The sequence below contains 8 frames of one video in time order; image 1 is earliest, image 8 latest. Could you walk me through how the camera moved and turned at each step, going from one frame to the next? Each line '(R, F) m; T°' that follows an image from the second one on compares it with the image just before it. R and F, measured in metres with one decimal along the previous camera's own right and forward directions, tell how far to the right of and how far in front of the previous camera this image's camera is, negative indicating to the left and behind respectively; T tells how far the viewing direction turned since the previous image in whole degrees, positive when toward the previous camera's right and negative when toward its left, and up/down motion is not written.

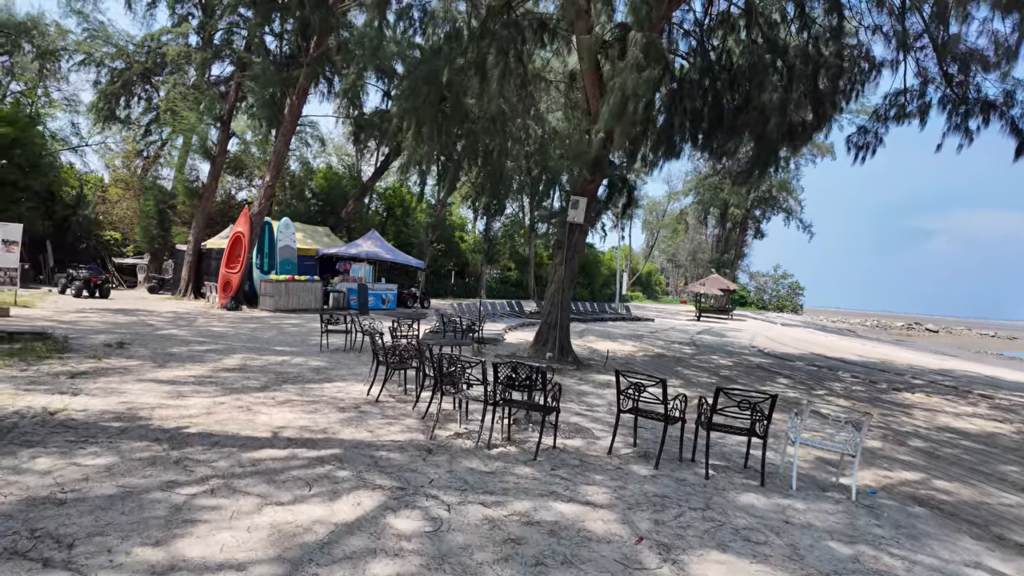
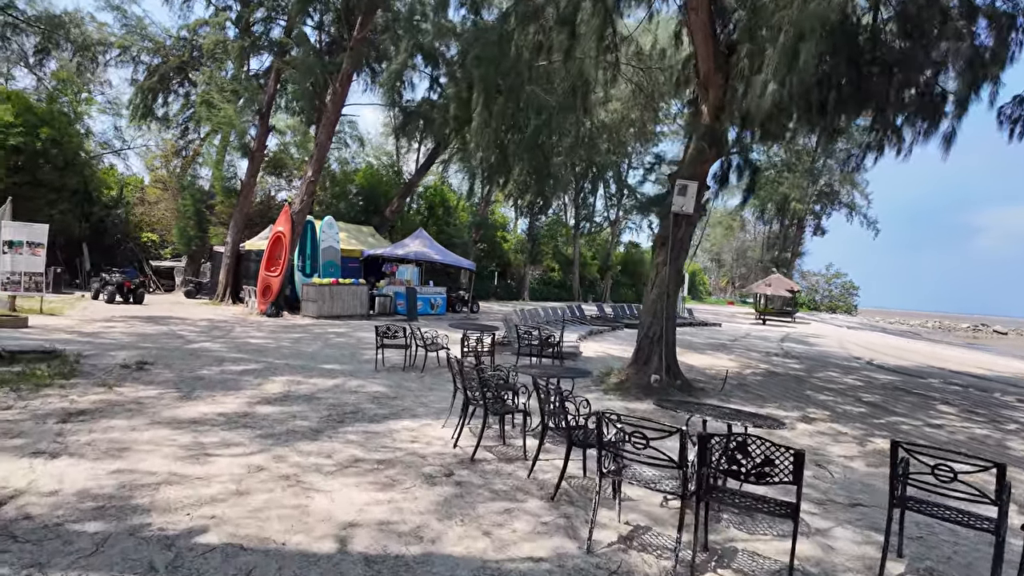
(-0.7, +1.6) m; -3°
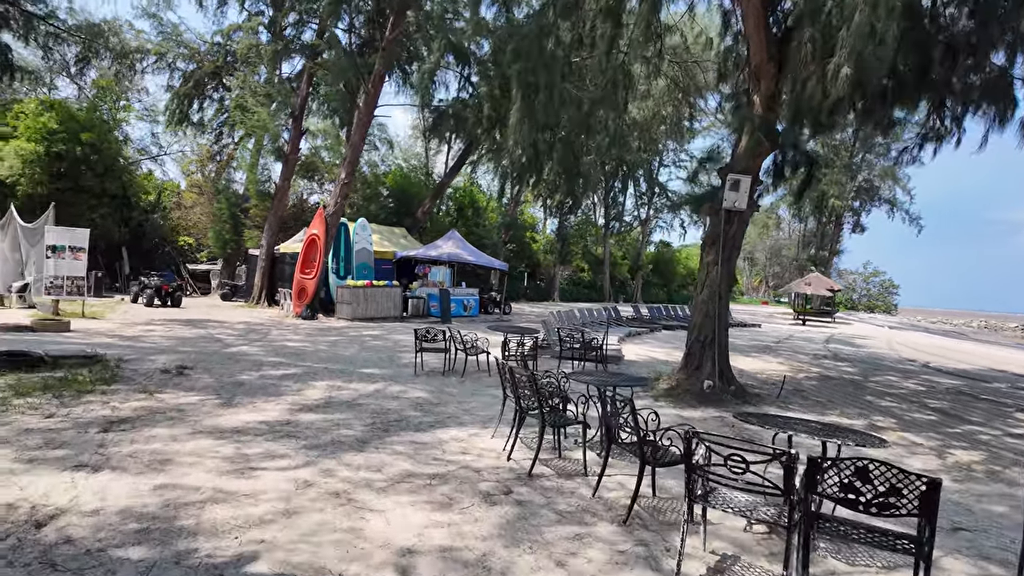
(-0.2, +0.3) m; -3°
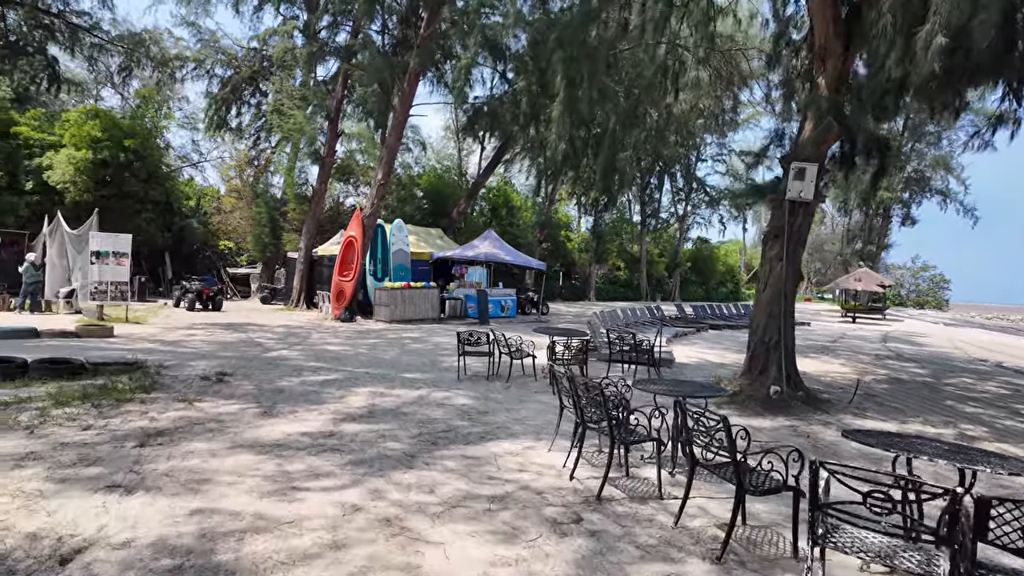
(-0.2, +0.3) m; -3°
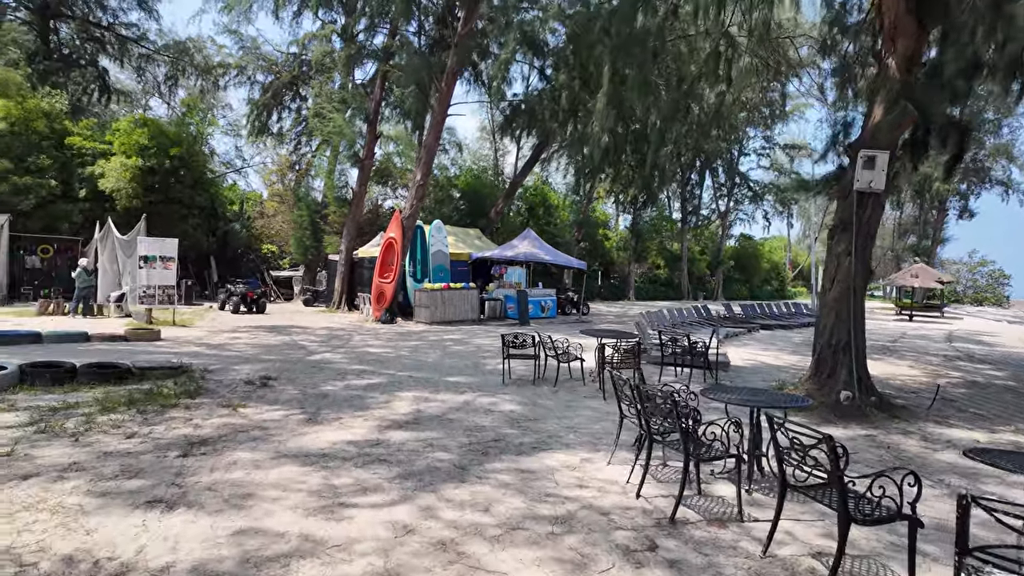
(-0.1, +0.3) m; -3°
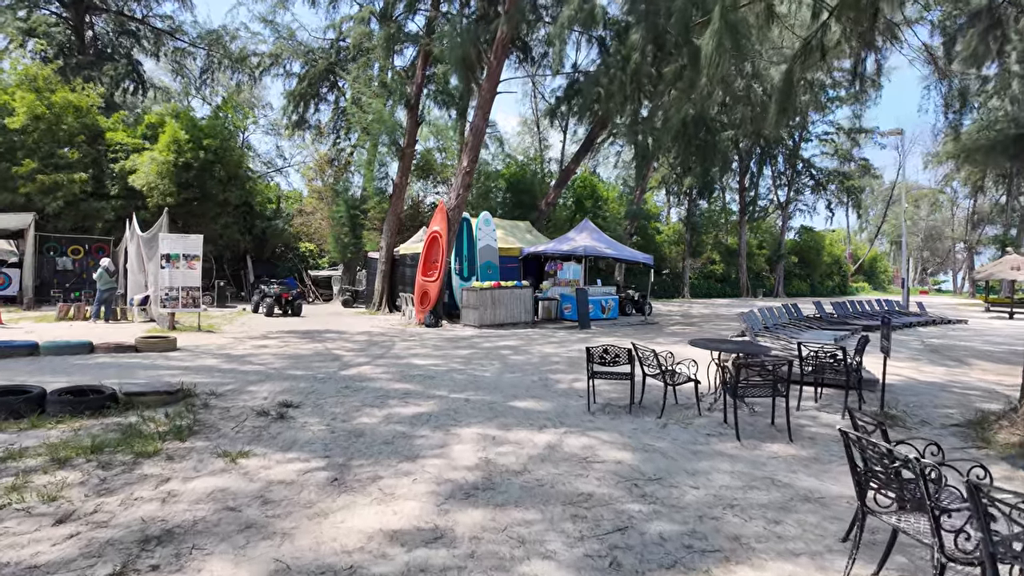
(-0.4, +1.6) m; -4°
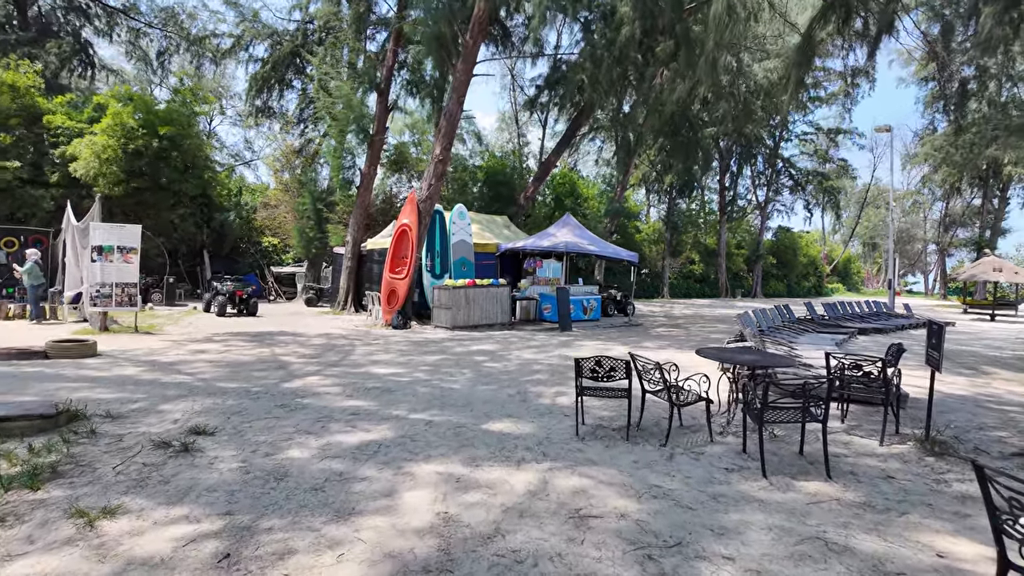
(0.0, +0.9) m; +2°
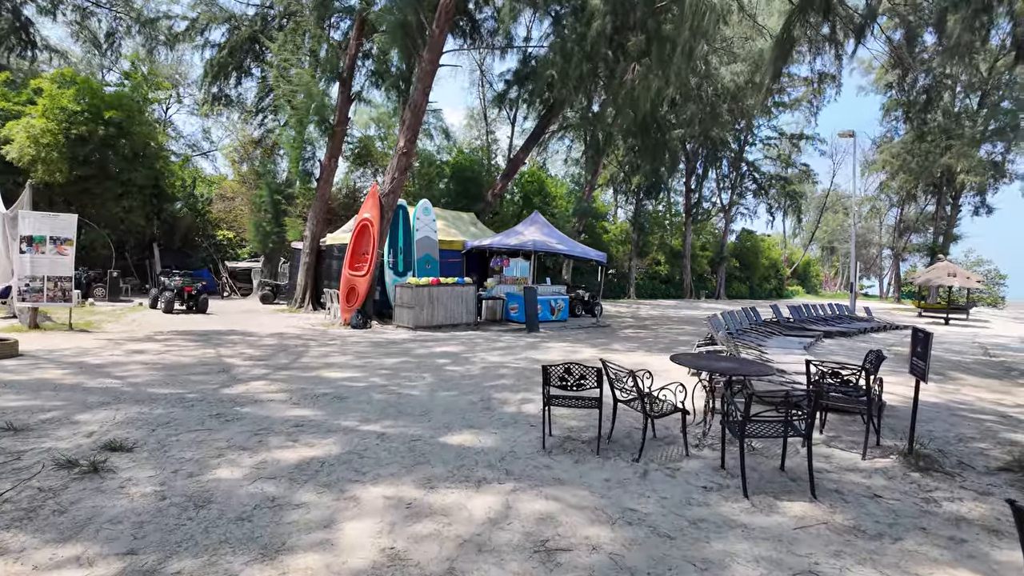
(0.0, +0.4) m; +3°
